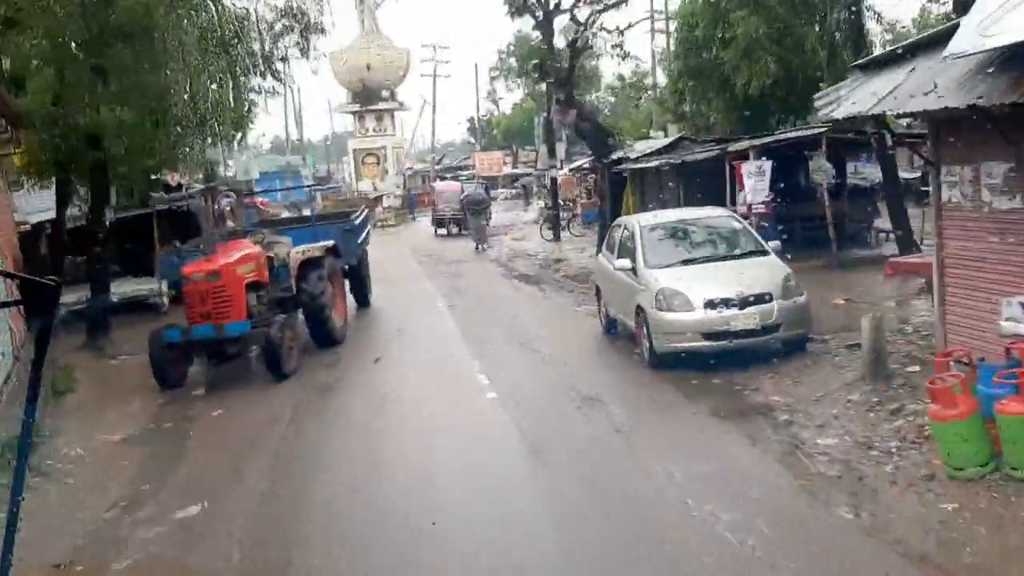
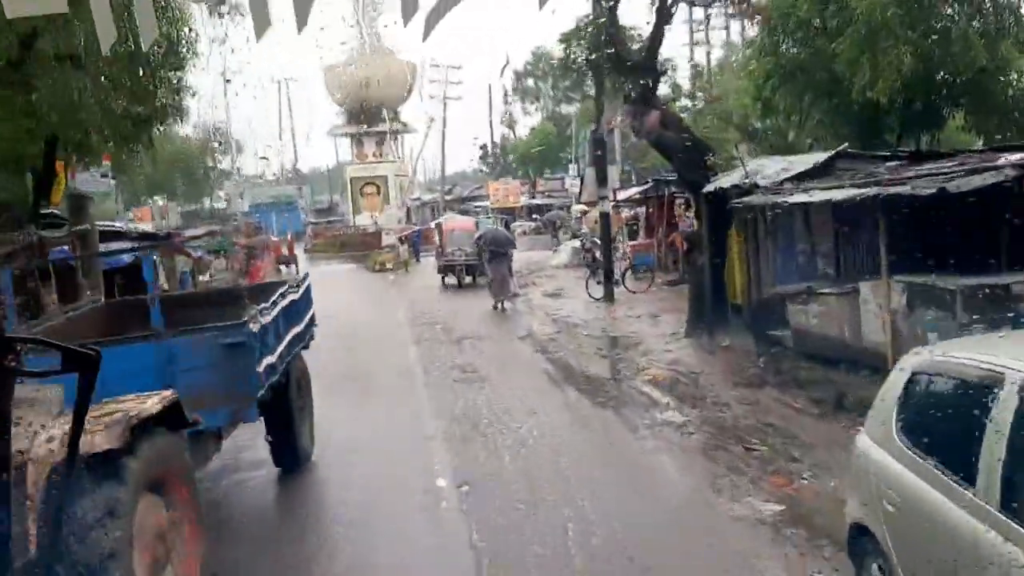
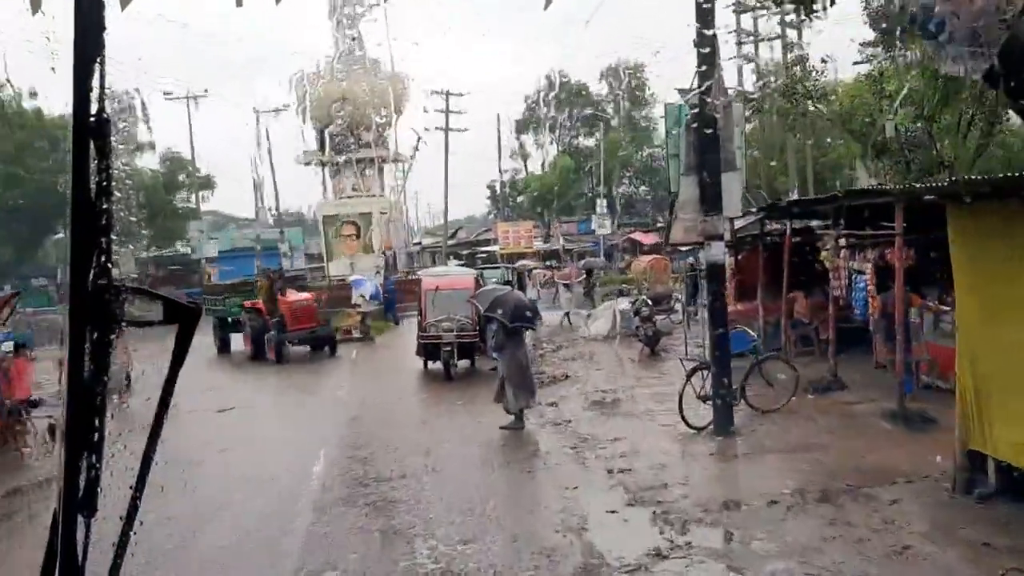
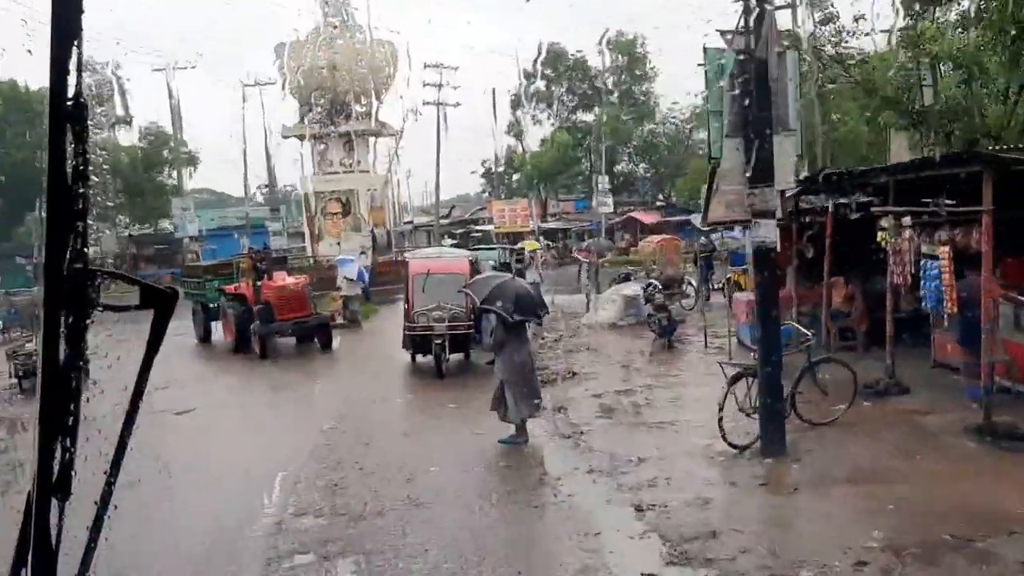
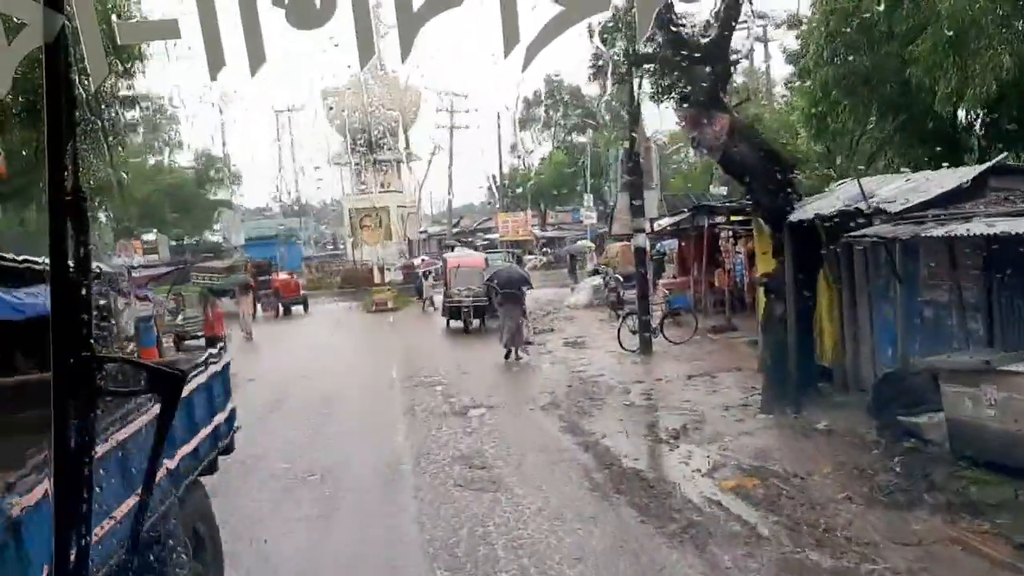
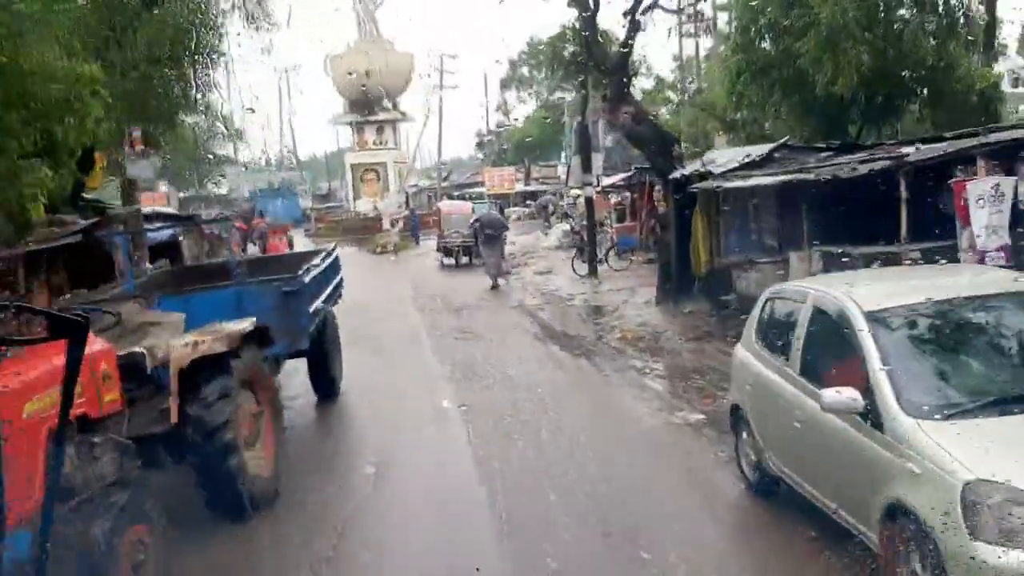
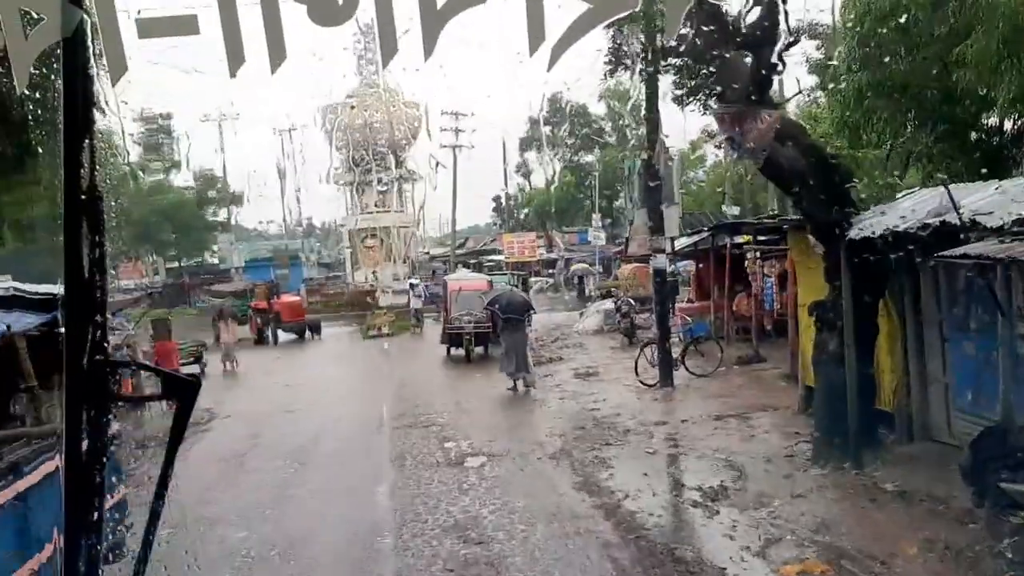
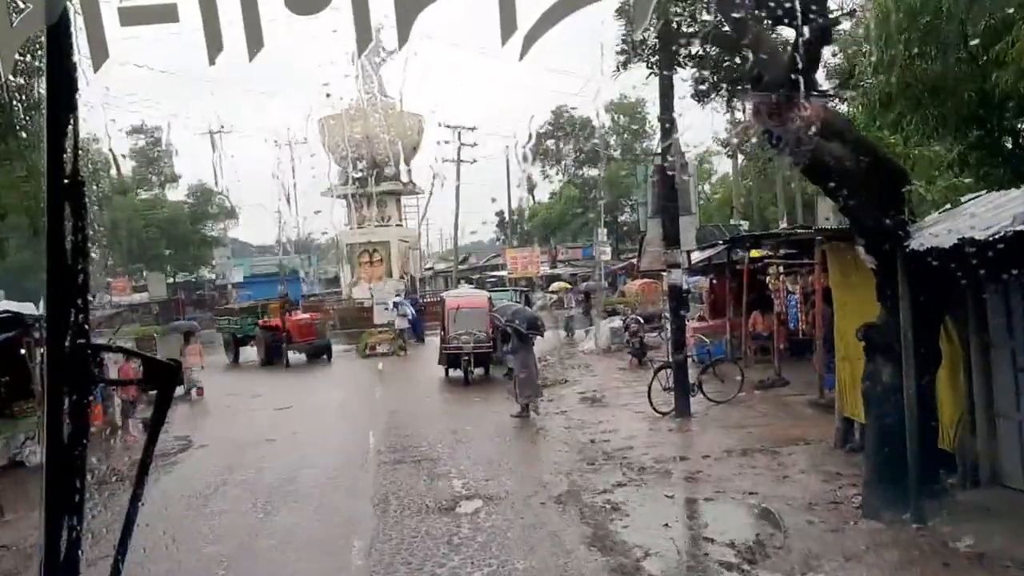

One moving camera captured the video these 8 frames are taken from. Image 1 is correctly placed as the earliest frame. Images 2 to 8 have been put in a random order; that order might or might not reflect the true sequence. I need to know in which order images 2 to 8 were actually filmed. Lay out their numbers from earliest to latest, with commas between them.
6, 2, 5, 7, 8, 3, 4
